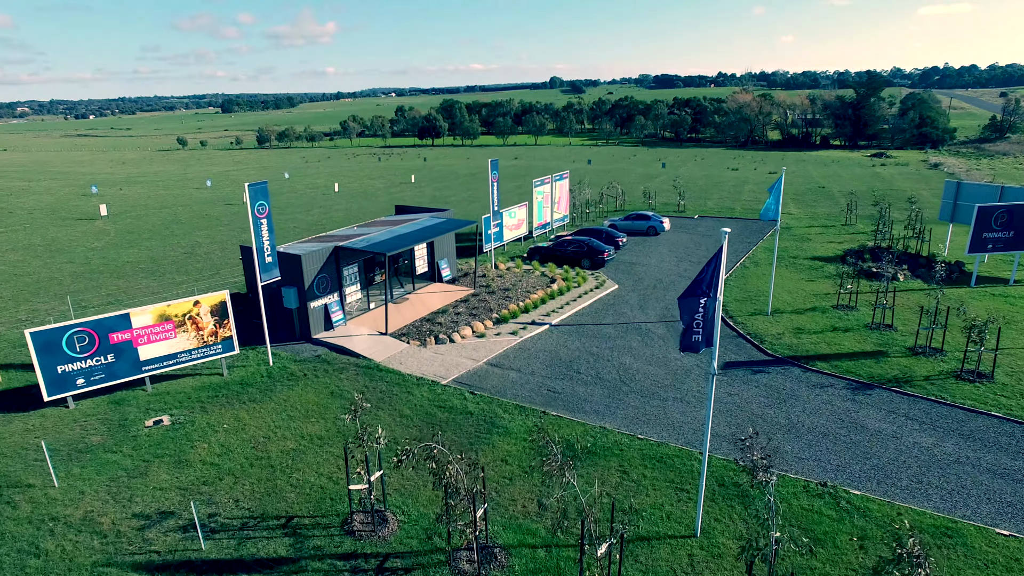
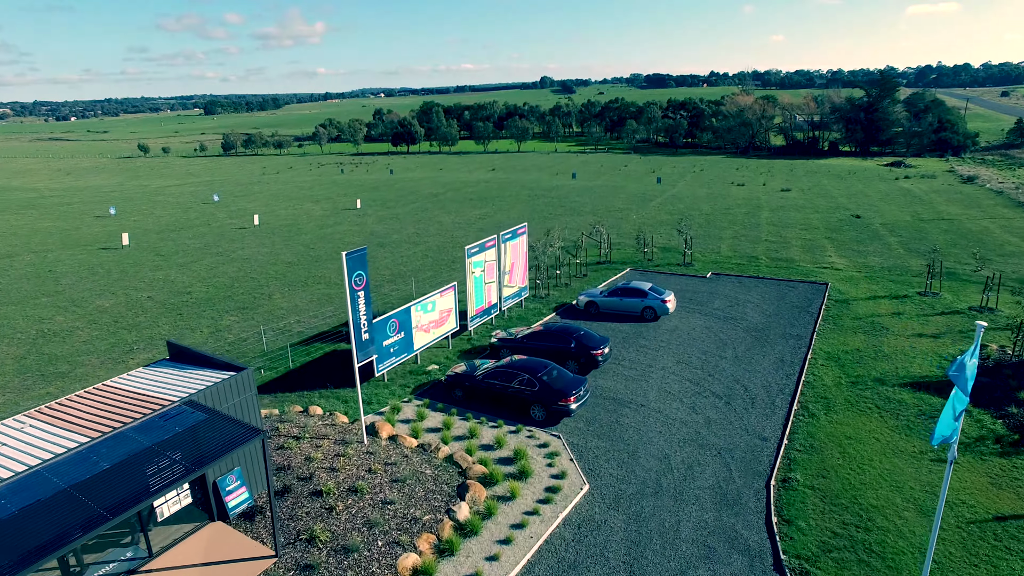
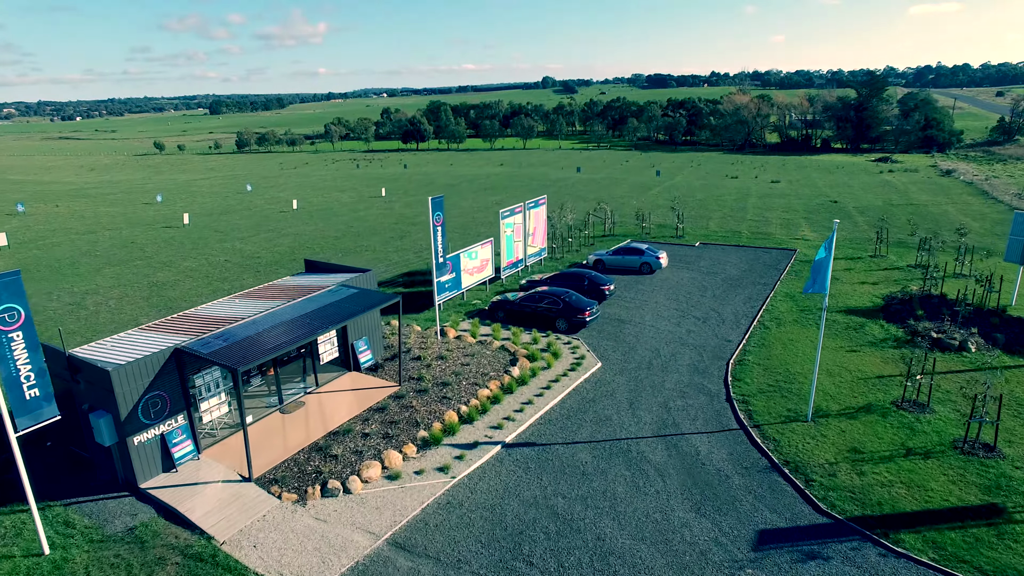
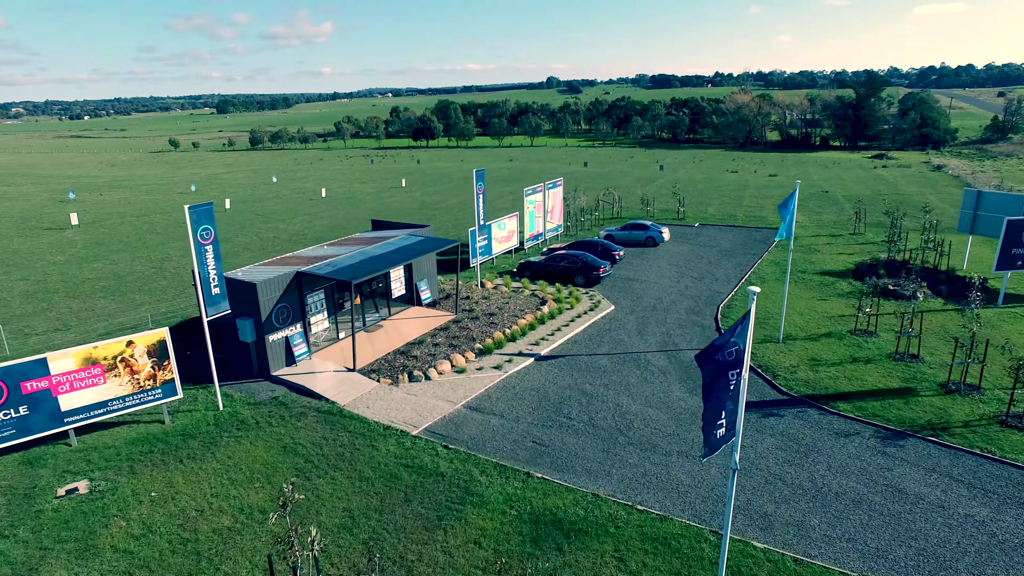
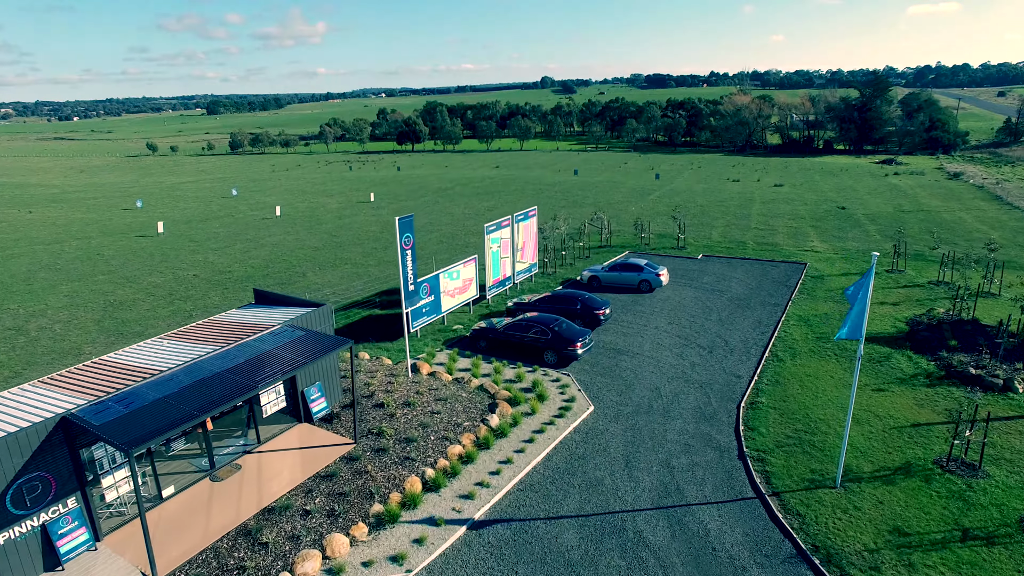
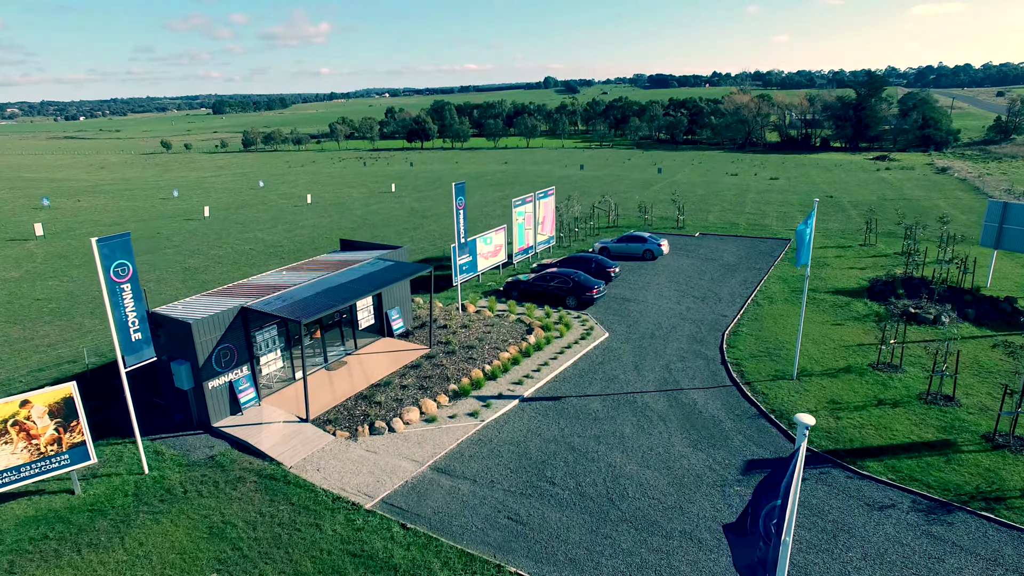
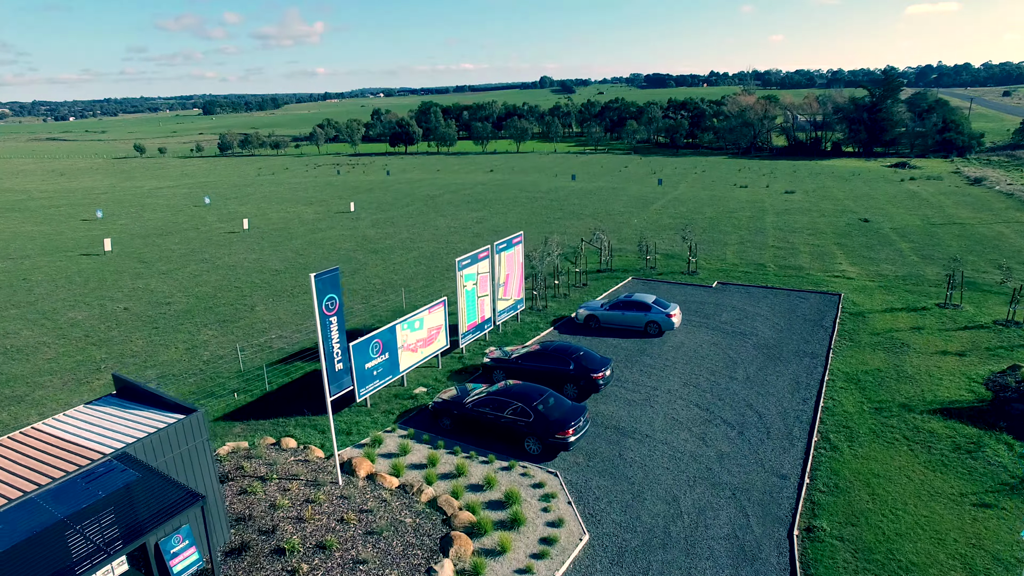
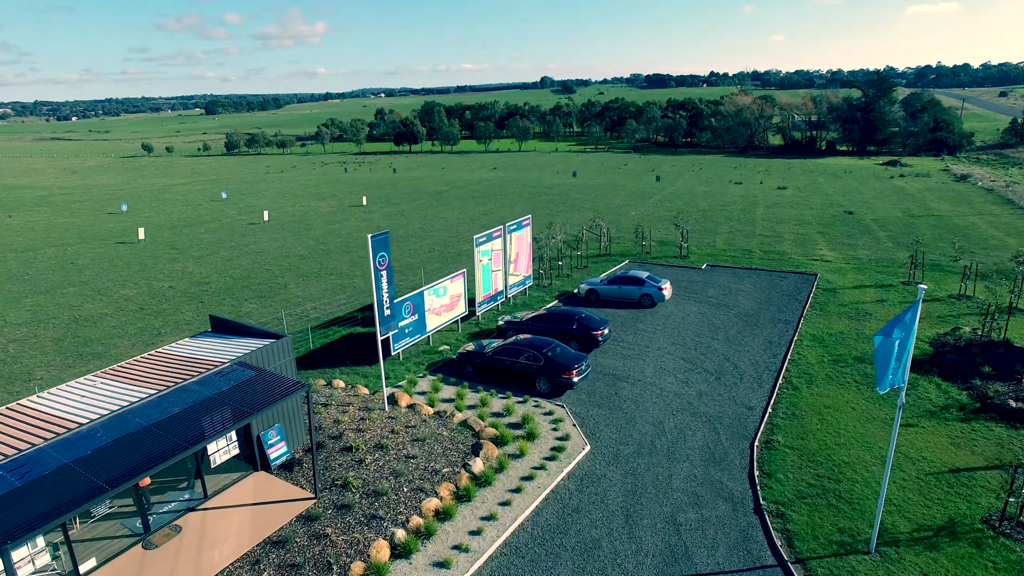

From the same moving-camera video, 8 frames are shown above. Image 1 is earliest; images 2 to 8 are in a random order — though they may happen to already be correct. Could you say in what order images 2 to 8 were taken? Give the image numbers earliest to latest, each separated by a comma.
4, 6, 3, 5, 8, 2, 7
